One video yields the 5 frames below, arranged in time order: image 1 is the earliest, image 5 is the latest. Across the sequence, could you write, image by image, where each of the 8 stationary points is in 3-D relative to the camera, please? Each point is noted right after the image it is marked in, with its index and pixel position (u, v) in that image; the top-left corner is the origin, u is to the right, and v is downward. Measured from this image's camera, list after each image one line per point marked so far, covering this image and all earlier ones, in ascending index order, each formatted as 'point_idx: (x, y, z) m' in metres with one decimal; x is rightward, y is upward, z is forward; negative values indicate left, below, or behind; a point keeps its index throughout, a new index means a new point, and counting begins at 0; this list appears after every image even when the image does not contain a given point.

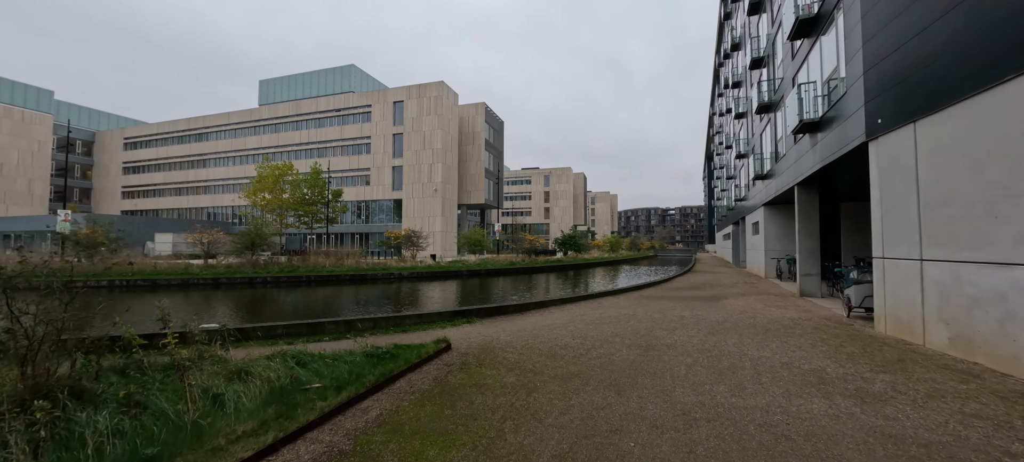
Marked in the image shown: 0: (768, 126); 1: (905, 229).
0: (+9.9, +4.0, +15.3) m
1: (+5.8, 0.0, +5.8) m
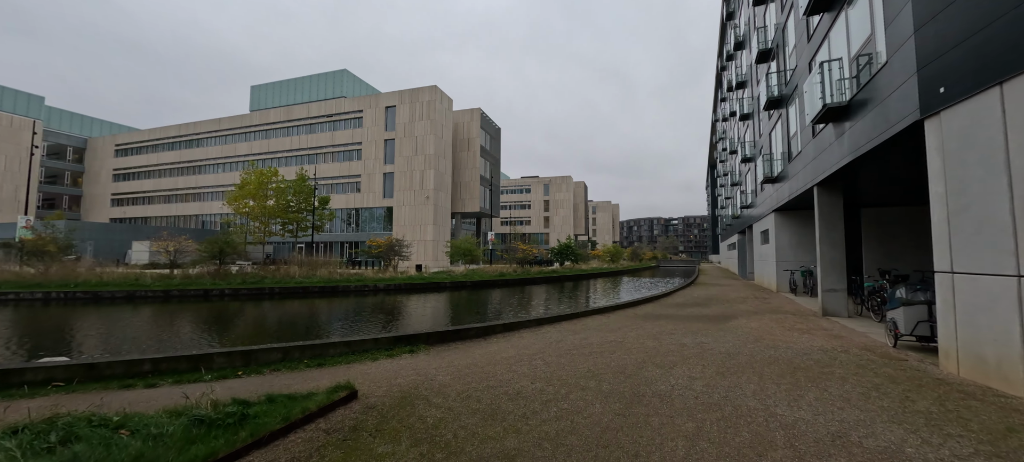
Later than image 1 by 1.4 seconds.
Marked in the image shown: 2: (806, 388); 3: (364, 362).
0: (+9.3, +3.7, +13.8) m
1: (+5.1, 0.0, +4.2) m
2: (+3.0, -1.6, +4.1) m
3: (-2.0, -1.8, +5.5) m
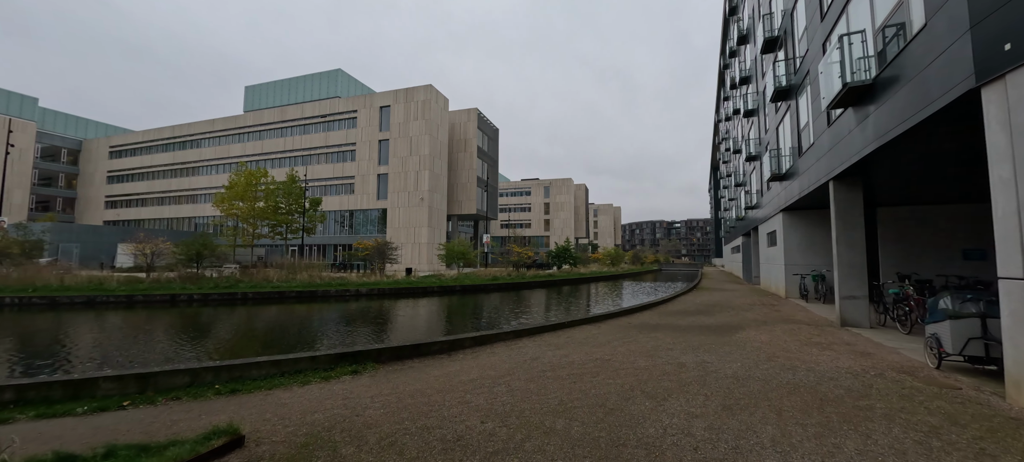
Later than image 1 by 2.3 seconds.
0: (+8.9, +3.7, +12.8) m
1: (+4.6, 0.0, +3.2) m
2: (+2.6, -1.6, +3.1) m
3: (-2.5, -1.8, +4.5) m
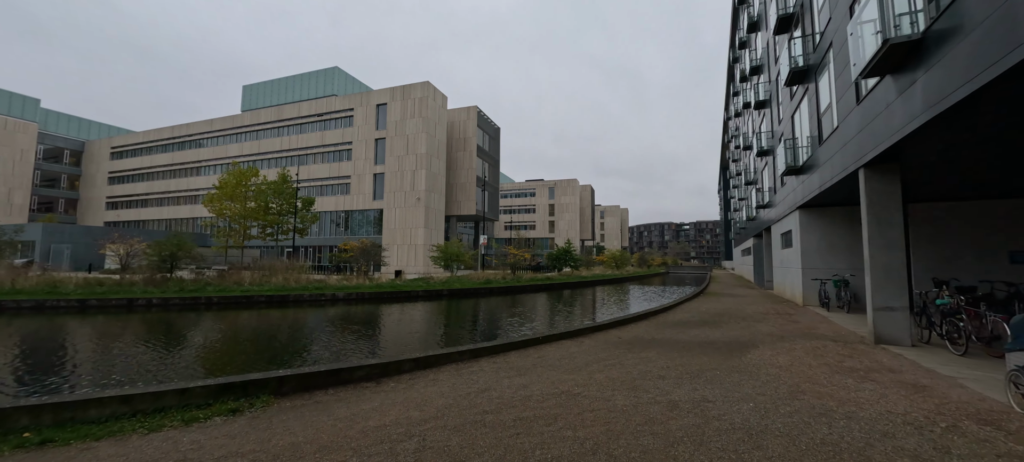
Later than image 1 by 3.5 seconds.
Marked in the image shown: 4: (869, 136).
0: (+8.4, +3.7, +11.4) m
1: (+3.9, +0.1, +1.8) m
2: (+1.9, -1.5, +1.8) m
3: (-3.2, -1.7, +3.2) m
4: (+6.2, +1.7, +7.0) m
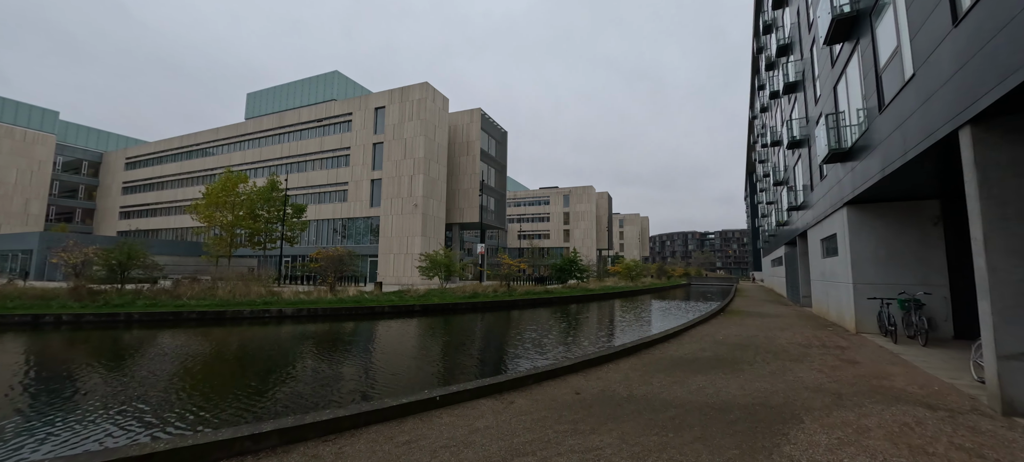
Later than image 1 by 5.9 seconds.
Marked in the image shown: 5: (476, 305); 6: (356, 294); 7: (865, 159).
0: (+7.4, +3.7, +8.6) m
1: (+2.4, +0.3, -0.8) m
2: (+0.4, -1.3, -0.8) m
3: (-4.6, -1.6, +1.0) m
4: (+5.0, +1.7, +4.3) m
5: (-1.5, -3.5, +18.6) m
6: (-6.5, -2.7, +17.1) m
7: (+7.0, +1.5, +7.9) m
